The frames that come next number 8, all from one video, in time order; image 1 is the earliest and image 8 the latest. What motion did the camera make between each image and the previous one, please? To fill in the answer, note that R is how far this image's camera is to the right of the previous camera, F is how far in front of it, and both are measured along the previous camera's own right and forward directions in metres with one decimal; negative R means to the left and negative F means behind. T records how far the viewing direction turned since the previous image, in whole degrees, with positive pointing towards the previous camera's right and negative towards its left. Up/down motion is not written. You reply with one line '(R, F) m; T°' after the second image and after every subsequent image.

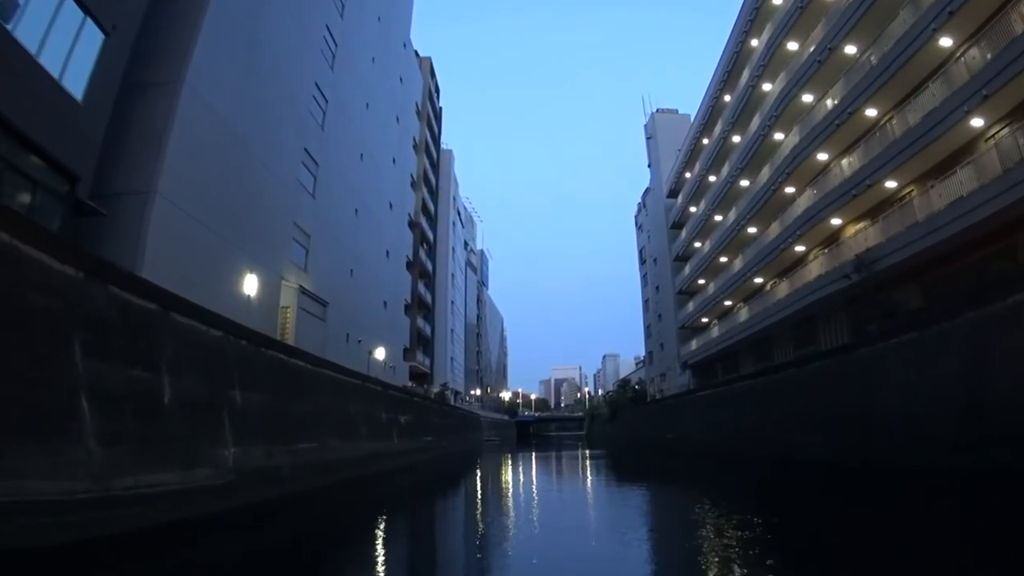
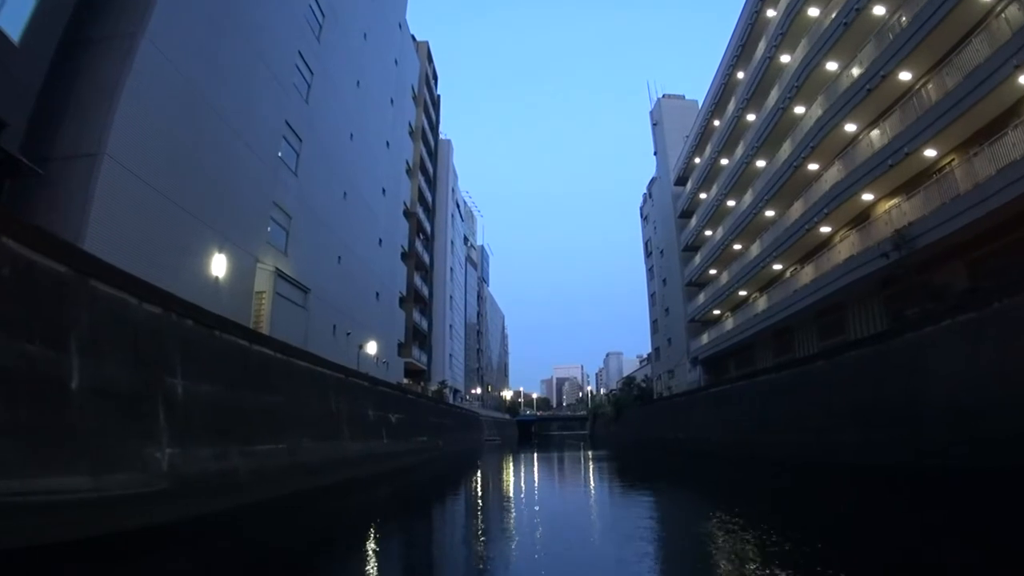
(0.0, +1.6) m; 0°
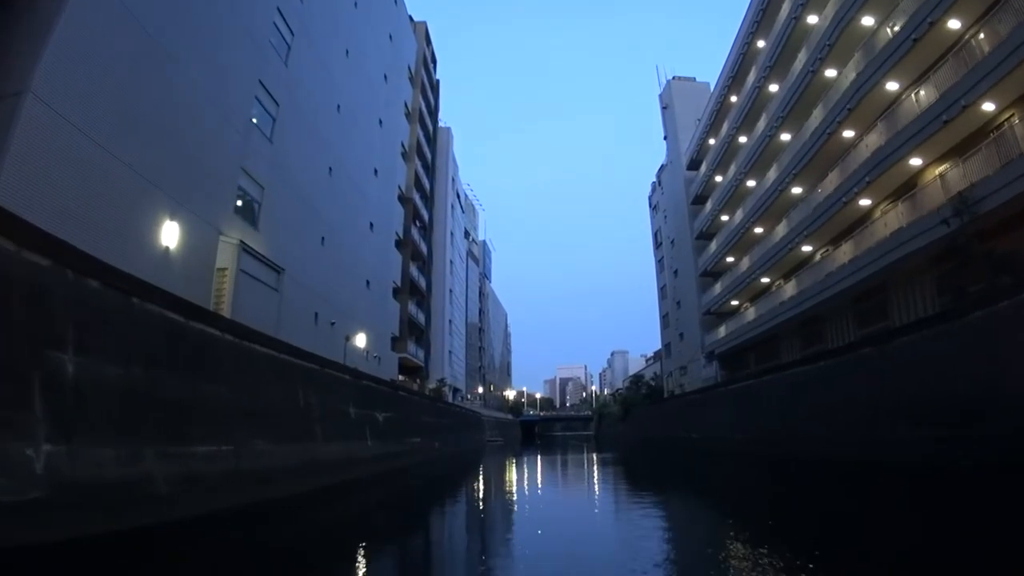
(+0.1, +2.0) m; 0°
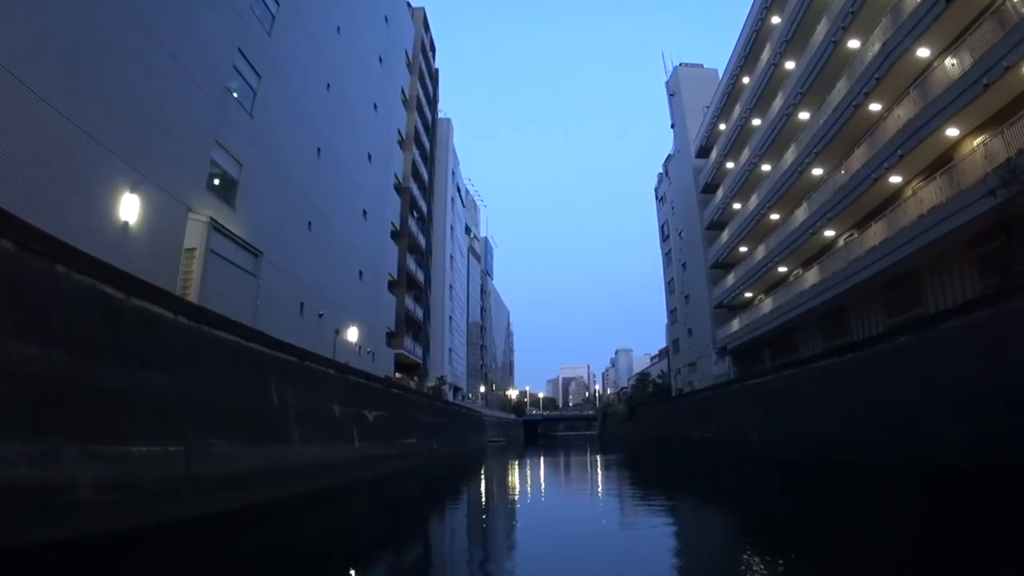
(0.0, +1.3) m; 0°
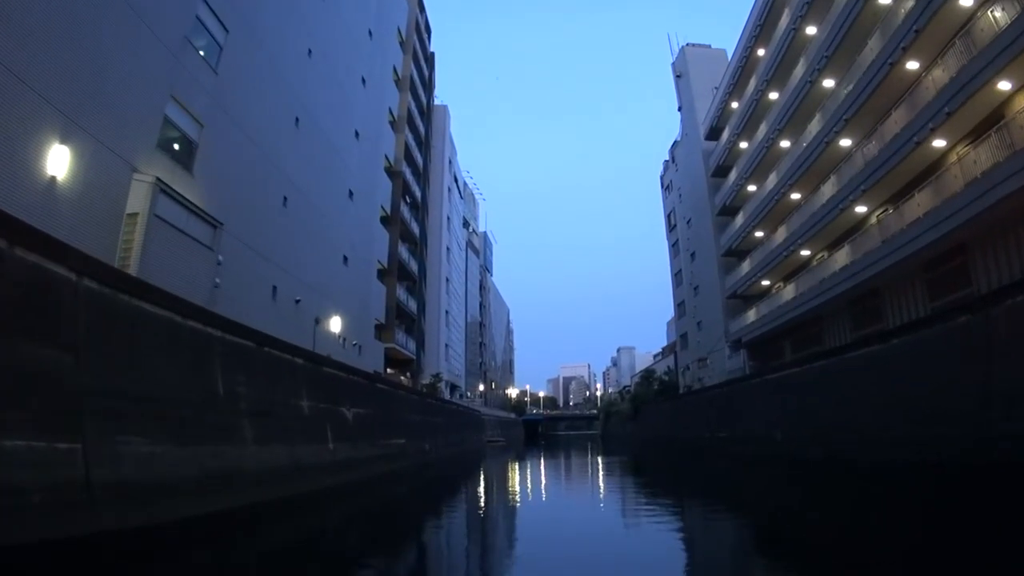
(+0.1, +1.7) m; 0°
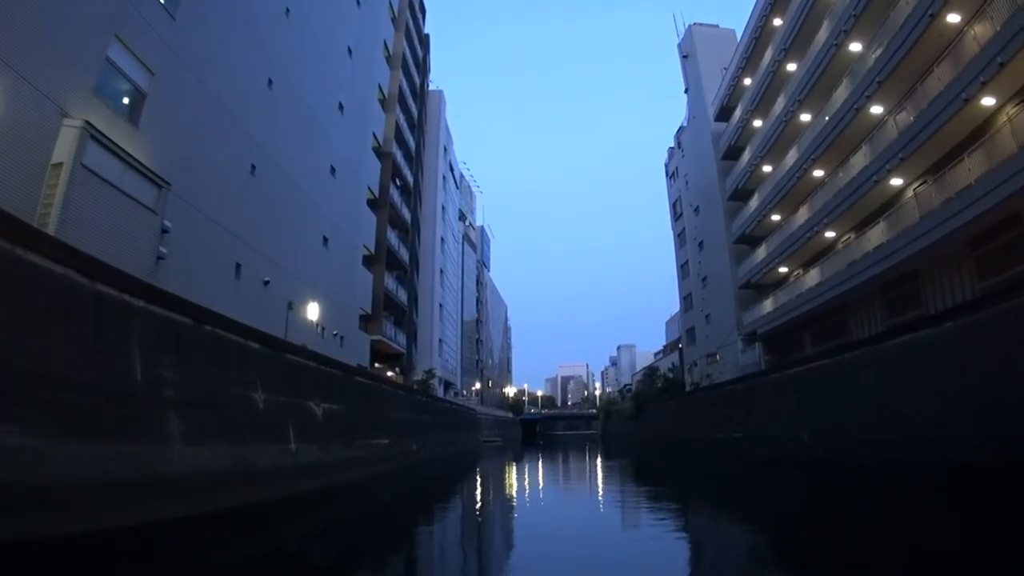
(0.0, +1.8) m; 0°
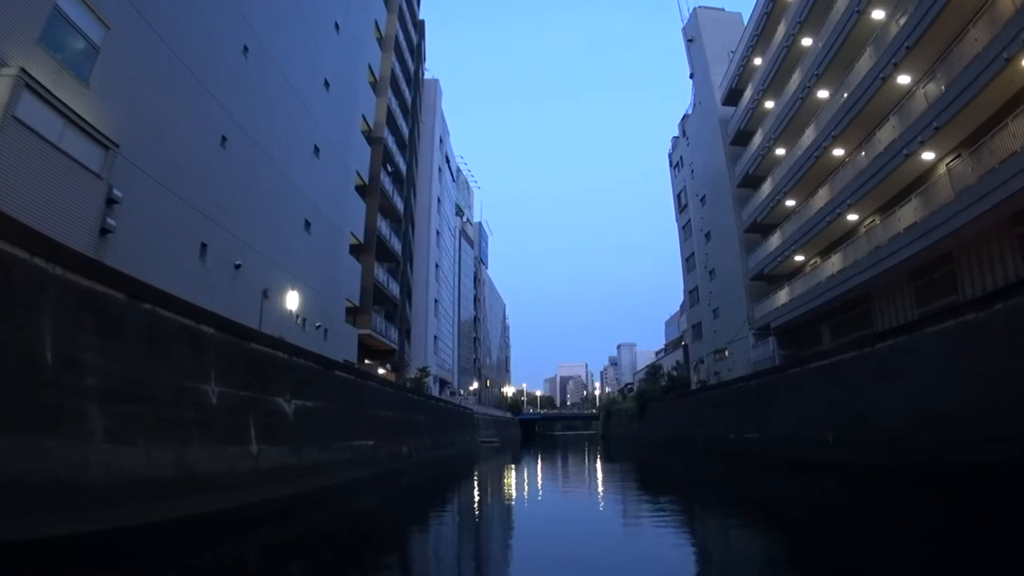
(0.0, +1.3) m; 0°
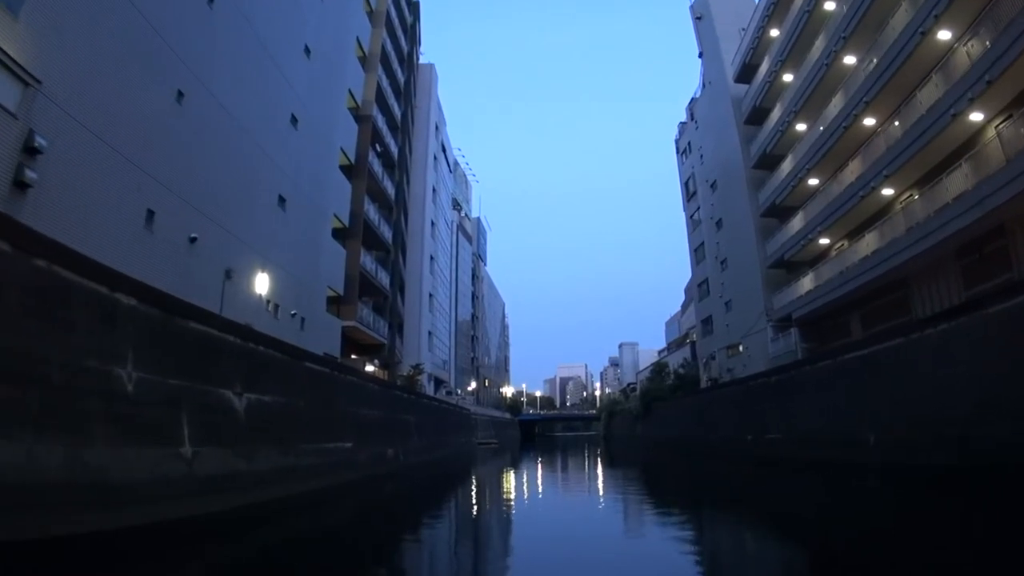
(0.0, +1.7) m; 0°
